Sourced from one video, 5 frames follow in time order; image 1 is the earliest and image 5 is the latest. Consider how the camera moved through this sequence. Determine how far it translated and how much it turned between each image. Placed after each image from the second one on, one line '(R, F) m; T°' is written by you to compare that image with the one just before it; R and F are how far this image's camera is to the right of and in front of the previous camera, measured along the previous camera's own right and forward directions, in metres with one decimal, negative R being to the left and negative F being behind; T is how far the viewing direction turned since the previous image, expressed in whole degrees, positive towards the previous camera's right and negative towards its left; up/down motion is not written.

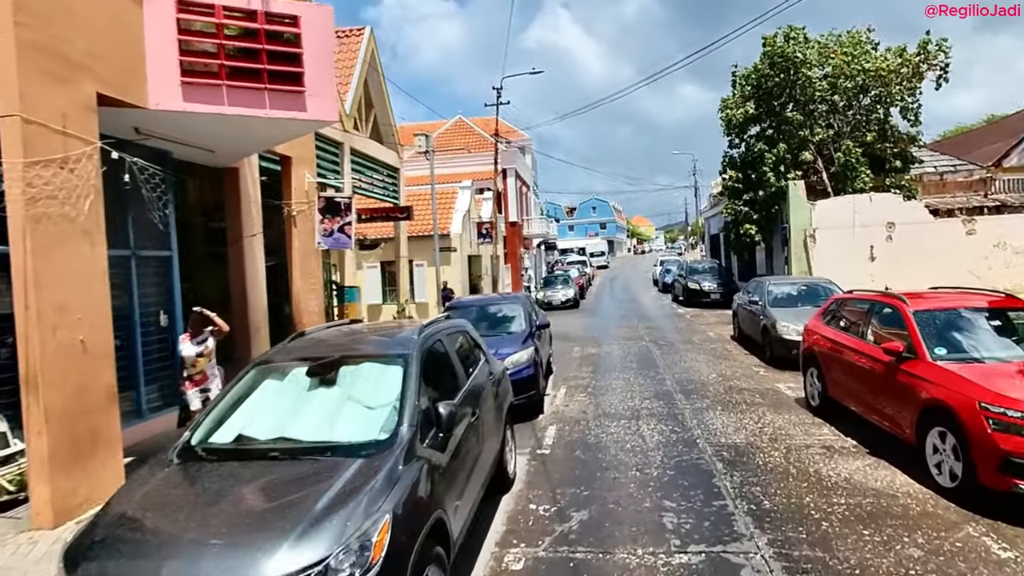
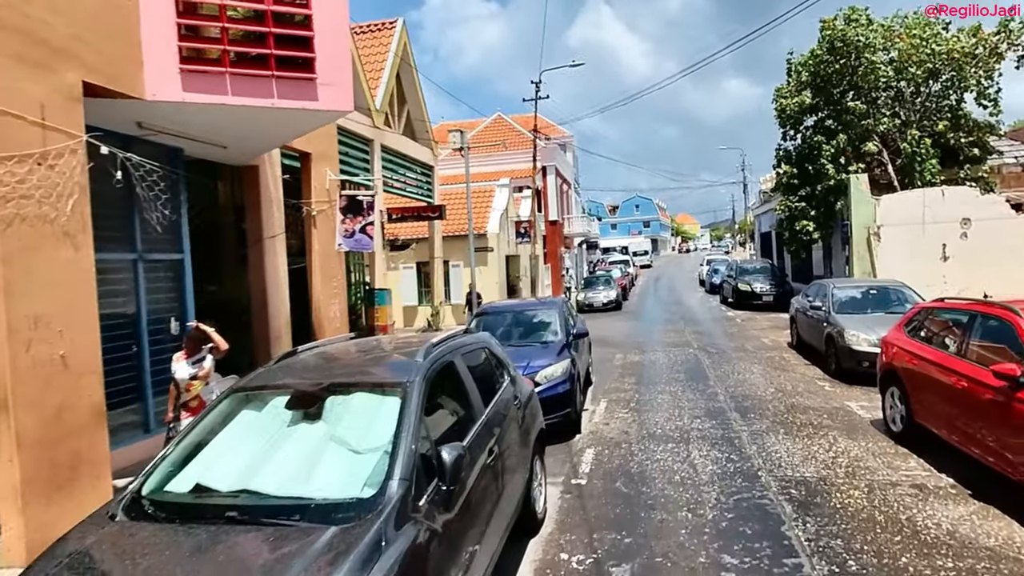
(+0.1, +0.9) m; -4°
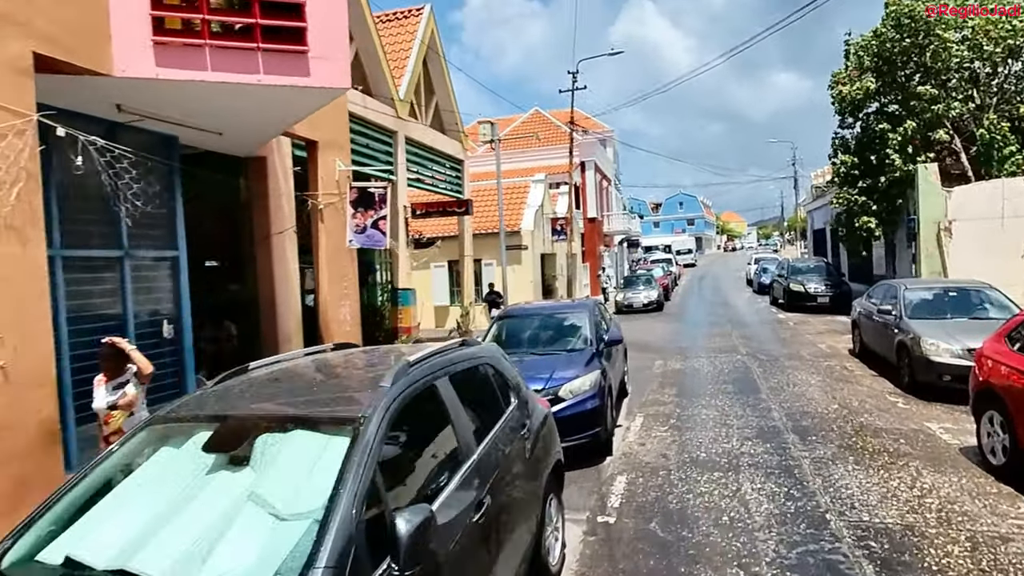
(+0.2, +1.0) m; -4°
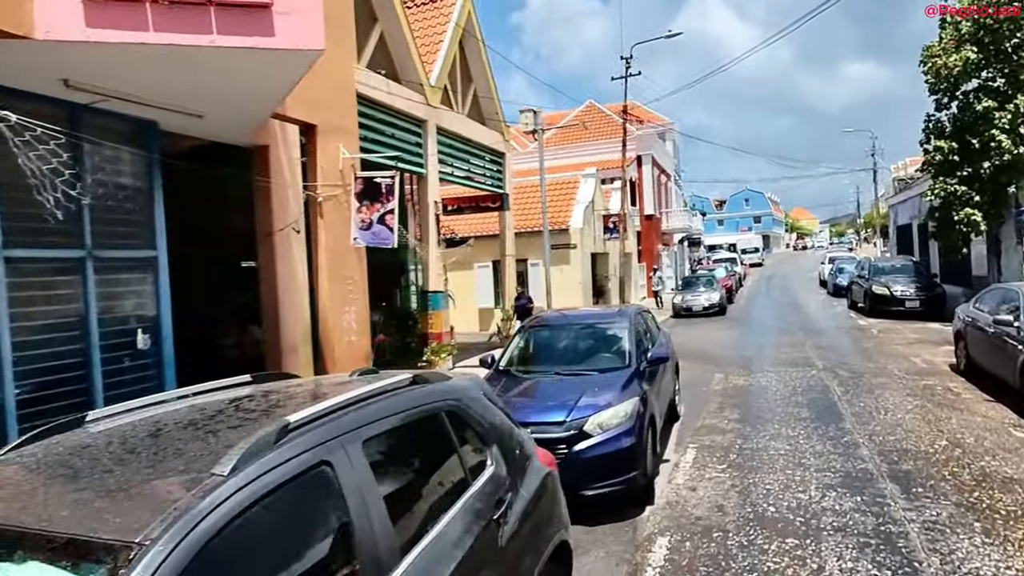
(+0.4, +1.4) m; -6°
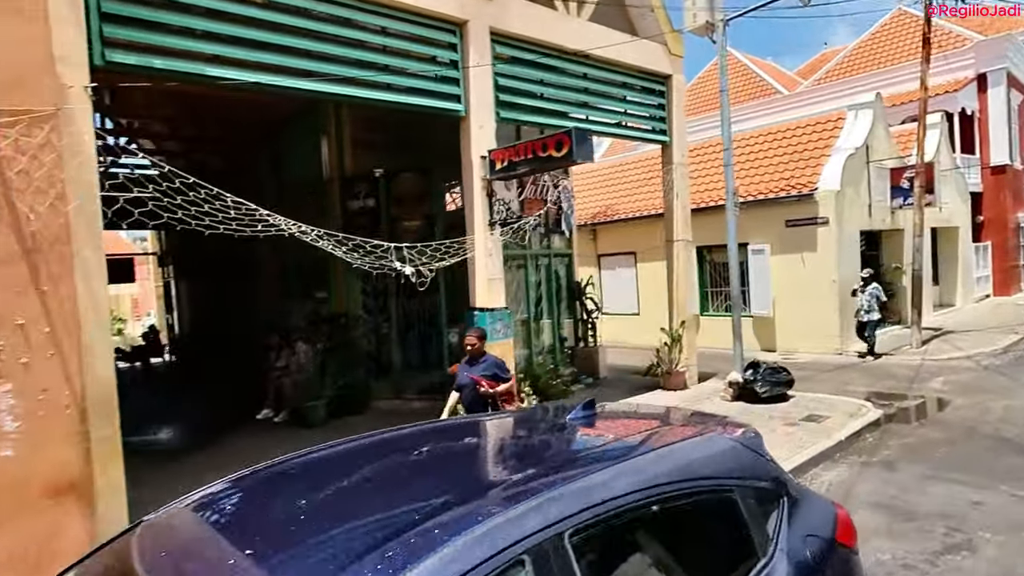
(+2.4, +6.7) m; -28°
